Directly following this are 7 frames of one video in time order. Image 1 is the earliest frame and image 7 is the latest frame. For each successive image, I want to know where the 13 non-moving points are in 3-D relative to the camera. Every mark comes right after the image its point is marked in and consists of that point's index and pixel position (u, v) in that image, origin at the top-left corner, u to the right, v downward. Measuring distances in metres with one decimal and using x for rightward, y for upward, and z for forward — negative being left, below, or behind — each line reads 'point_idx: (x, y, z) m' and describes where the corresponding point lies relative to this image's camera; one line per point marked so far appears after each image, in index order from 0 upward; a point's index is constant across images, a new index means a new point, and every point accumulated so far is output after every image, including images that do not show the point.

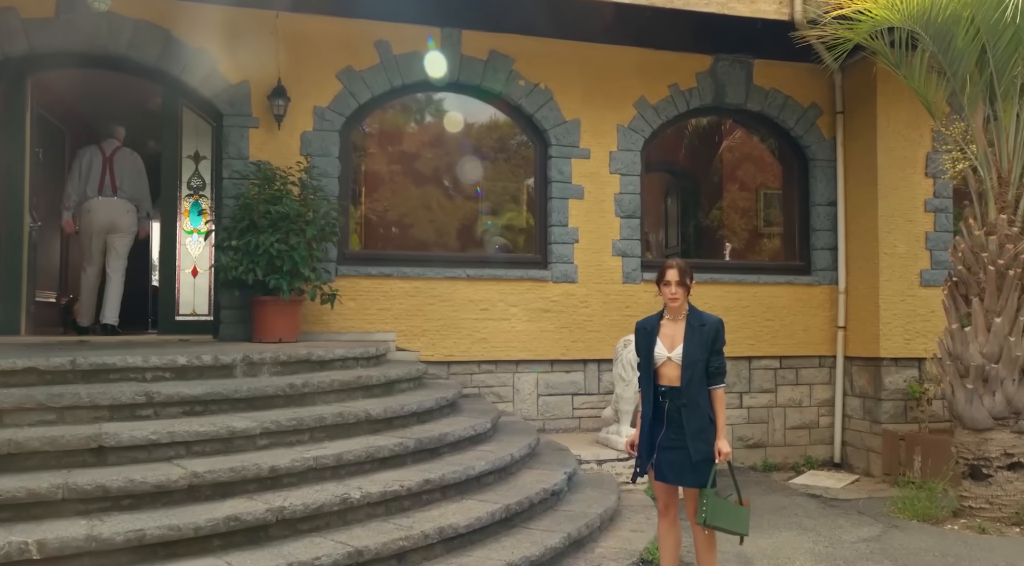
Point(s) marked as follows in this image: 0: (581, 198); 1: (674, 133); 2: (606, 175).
0: (+0.6, +0.8, +7.6) m
1: (+1.6, +1.4, +8.3) m
2: (+0.9, +1.0, +7.7) m
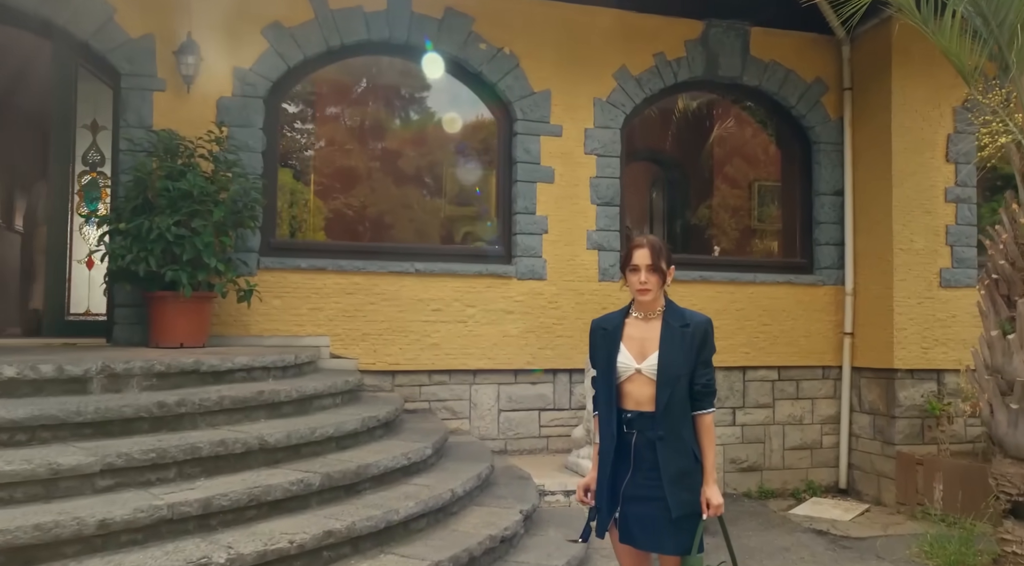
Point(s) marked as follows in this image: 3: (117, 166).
0: (+0.3, +0.8, +6.6) m
1: (+1.3, +1.4, +7.3) m
2: (+0.6, +1.0, +6.7) m
3: (-2.7, +0.8, +5.6) m
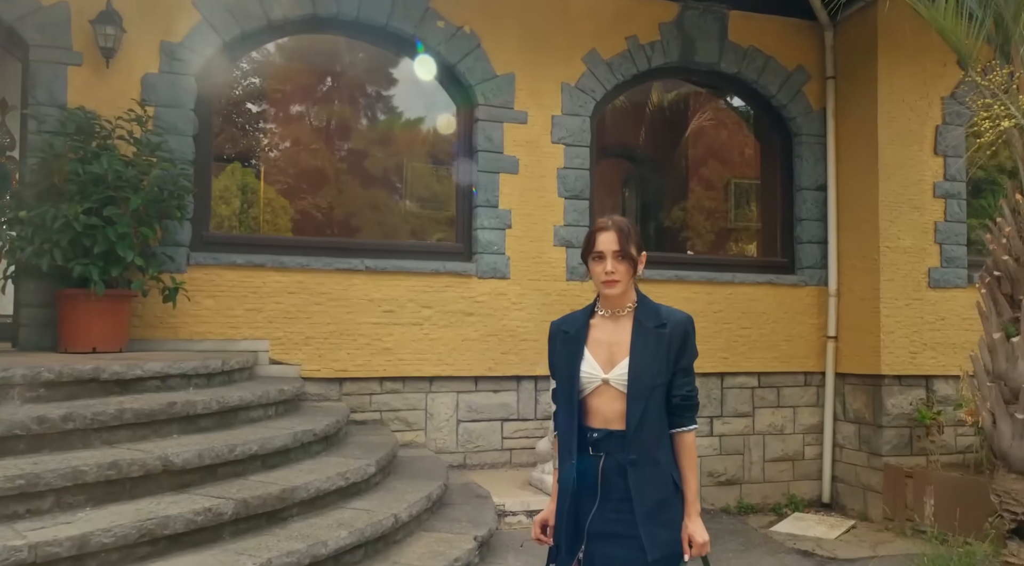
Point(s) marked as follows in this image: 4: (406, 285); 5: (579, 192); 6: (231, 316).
0: (0.0, +0.8, +6.1) m
1: (+1.0, +1.4, +6.8) m
2: (+0.3, +1.0, +6.2) m
3: (-2.9, +0.8, +5.0) m
4: (-0.7, 0.0, +5.8) m
5: (+0.5, +0.7, +6.2) m
6: (-1.8, -0.2, +5.4) m
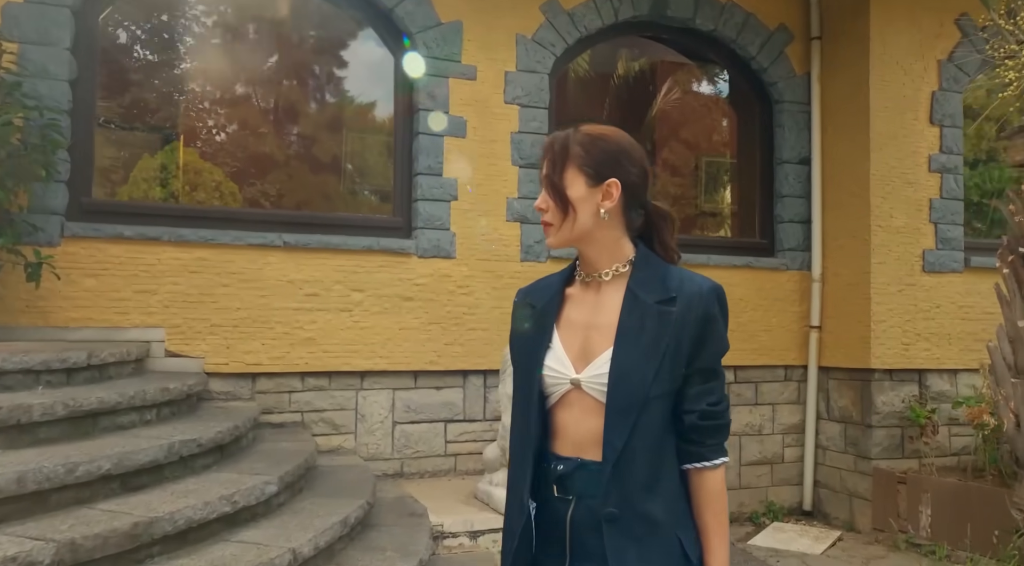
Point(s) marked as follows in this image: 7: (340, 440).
0: (-0.3, +0.9, +5.2) m
1: (+0.6, +1.5, +6.1) m
2: (-0.1, +1.2, +5.4) m
3: (-3.2, +0.9, +4.0) m
4: (-1.1, +0.1, +5.0) m
5: (+0.2, +0.8, +5.4) m
6: (-2.2, -0.1, +4.5) m
7: (-1.0, -0.9, +4.9) m
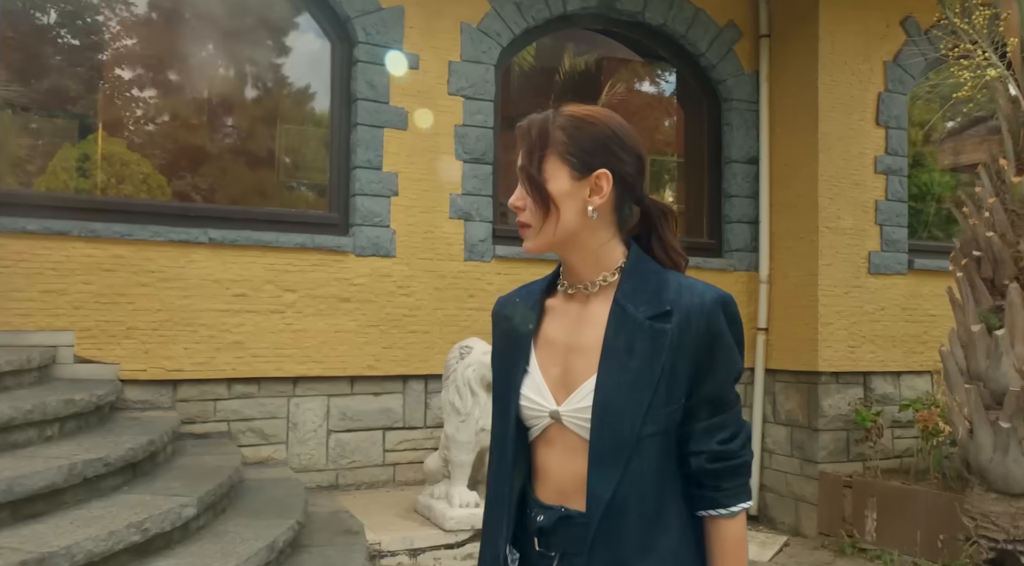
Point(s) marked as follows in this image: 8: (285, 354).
0: (-0.7, +0.9, +5.0) m
1: (+0.2, +1.5, +5.9) m
2: (-0.4, +1.2, +5.1) m
3: (-3.5, +1.0, +3.5) m
4: (-1.4, +0.1, +4.6) m
5: (-0.2, +0.8, +5.2) m
6: (-2.4, -0.1, +4.1) m
7: (-1.4, -0.9, +4.6) m
8: (-1.3, -0.4, +4.6) m
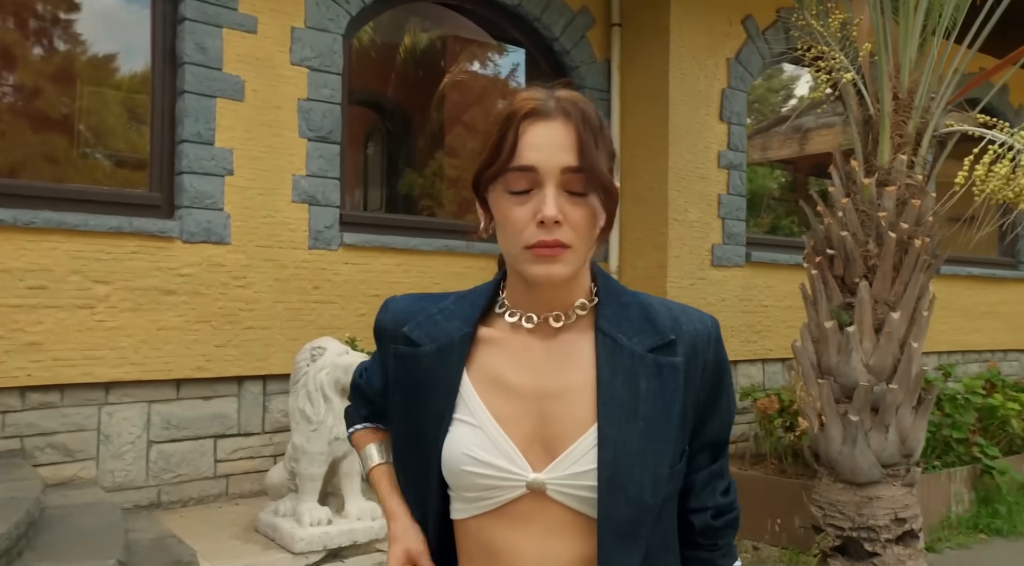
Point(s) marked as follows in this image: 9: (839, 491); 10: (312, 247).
0: (-1.5, +1.0, +4.4) m
1: (-0.8, +1.6, +5.5) m
2: (-1.3, +1.2, +4.6) m
3: (-3.9, +1.0, +2.4) m
4: (-2.1, +0.2, +3.9) m
5: (-1.1, +0.9, +4.7) m
6: (-3.0, 0.0, +3.2) m
7: (-2.1, -0.9, +3.9) m
8: (-2.0, -0.4, +4.0) m
9: (+1.6, -1.0, +4.0) m
10: (-1.1, +0.2, +4.7) m
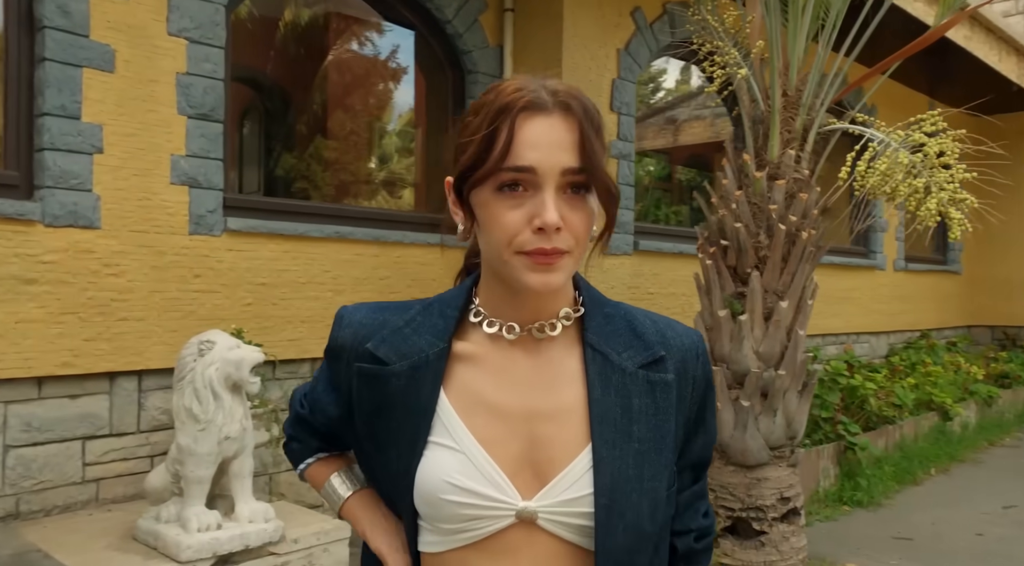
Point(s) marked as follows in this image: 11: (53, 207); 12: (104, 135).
0: (-2.0, +1.1, +4.0) m
1: (-1.5, +1.7, +5.2) m
2: (-1.8, +1.3, +4.2) m
3: (-4.1, +1.0, +1.7) m
4: (-2.6, +0.2, +3.5) m
5: (-1.6, +0.9, +4.4) m
6: (-3.3, 0.0, +2.6) m
7: (-2.5, -0.8, +3.5) m
8: (-2.5, -0.3, +3.6) m
9: (+1.1, -1.0, +4.2) m
10: (-1.7, +0.3, +4.3) m
11: (-2.1, +0.4, +3.9) m
12: (-2.0, +0.7, +4.0) m
